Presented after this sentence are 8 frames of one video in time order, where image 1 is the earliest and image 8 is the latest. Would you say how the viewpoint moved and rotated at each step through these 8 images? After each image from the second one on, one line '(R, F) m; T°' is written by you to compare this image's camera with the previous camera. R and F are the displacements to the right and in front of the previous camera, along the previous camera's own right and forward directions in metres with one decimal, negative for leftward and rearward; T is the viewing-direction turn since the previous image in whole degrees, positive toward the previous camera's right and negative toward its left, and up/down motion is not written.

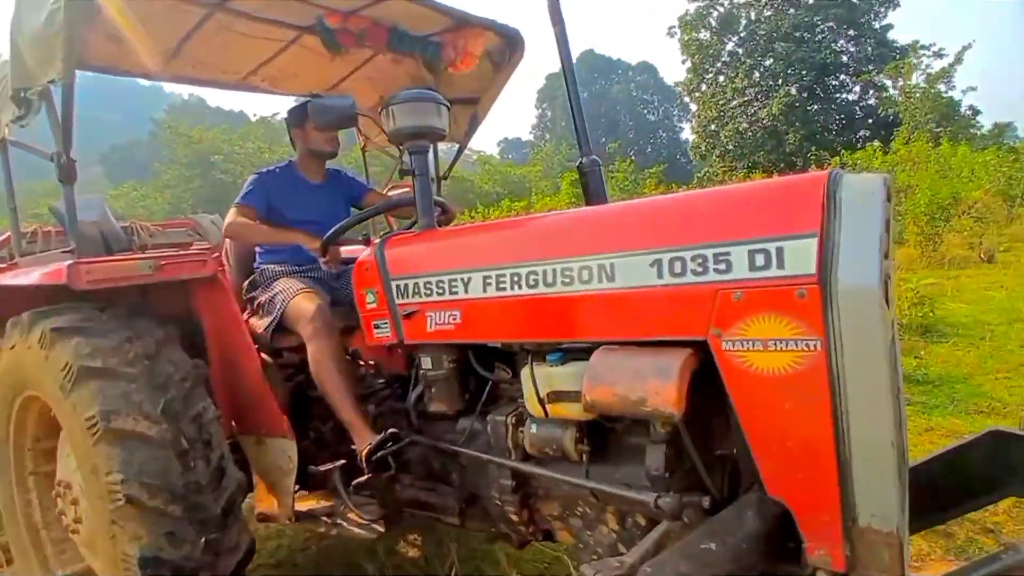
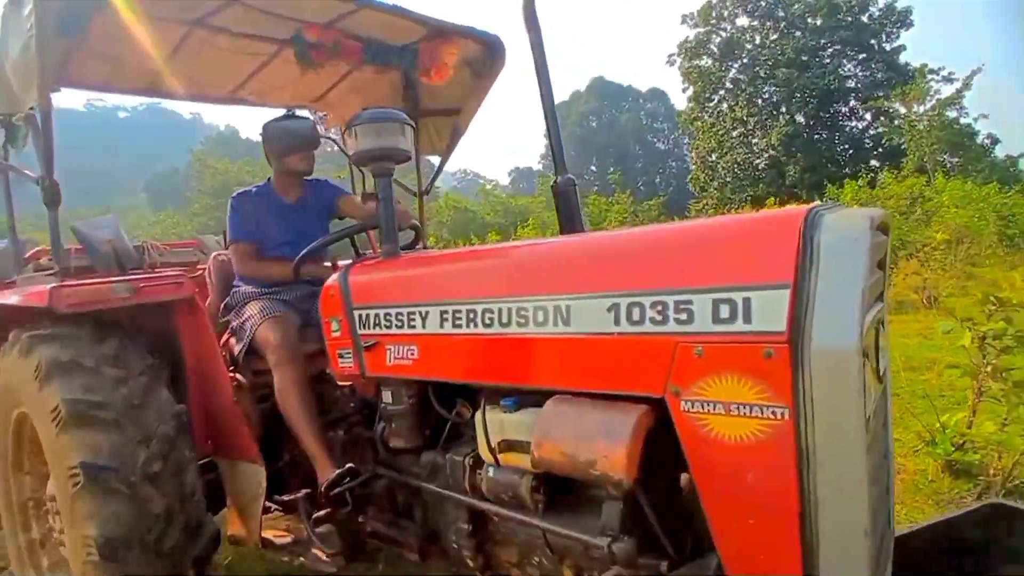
(+0.3, +0.2) m; -6°
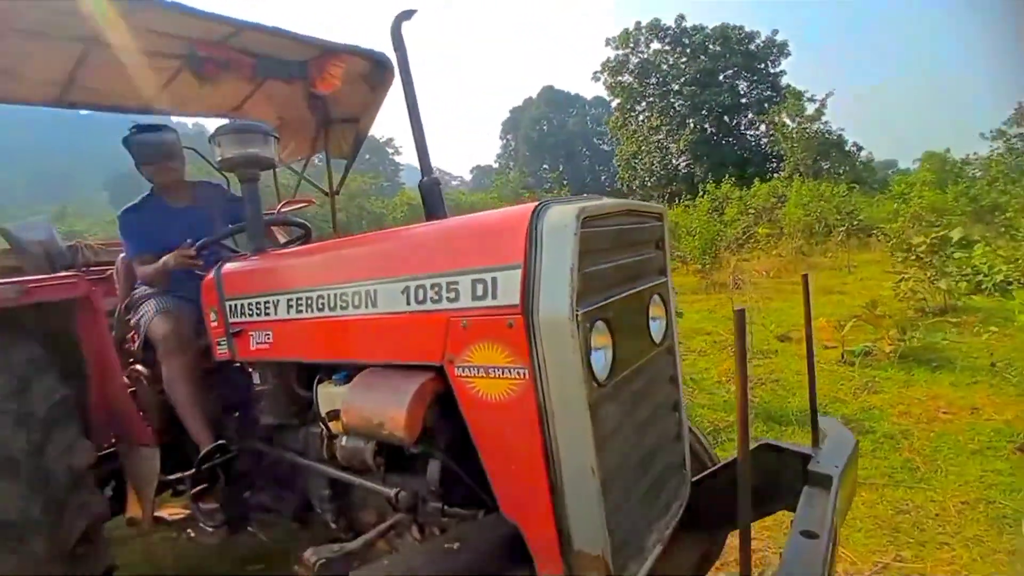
(+0.5, -0.3) m; -1°
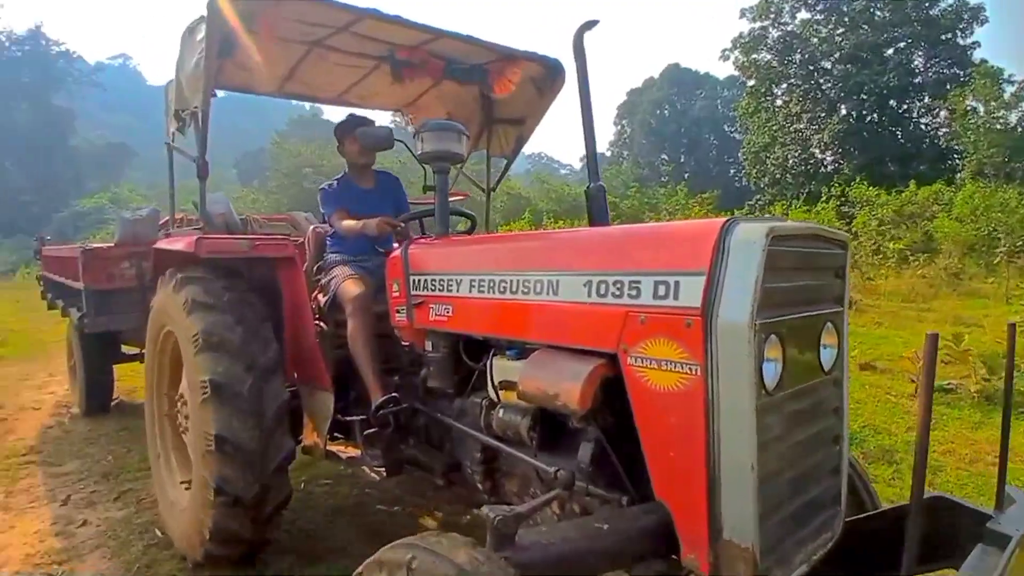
(-0.2, -0.2) m; -6°
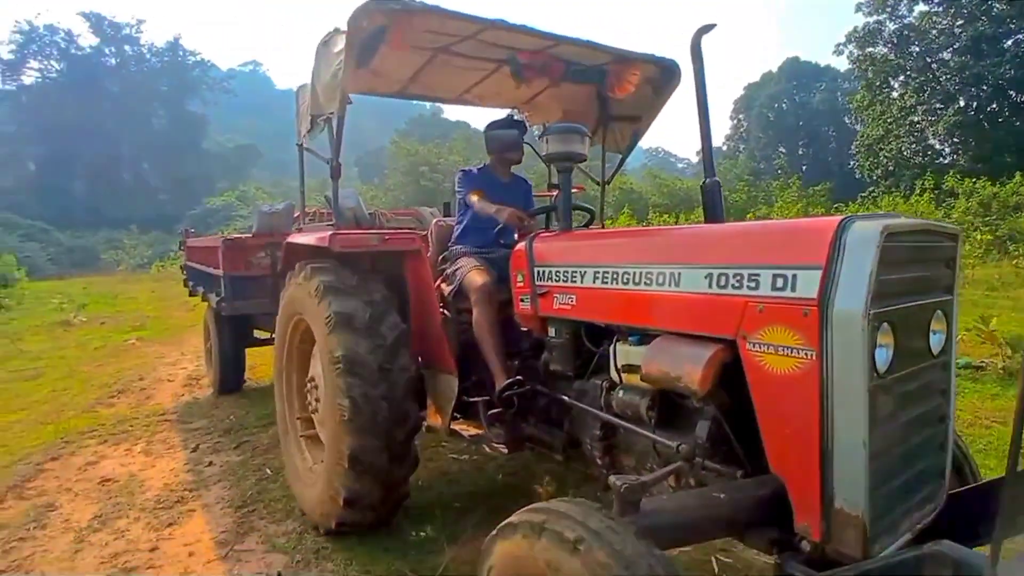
(-0.1, -0.2) m; -6°
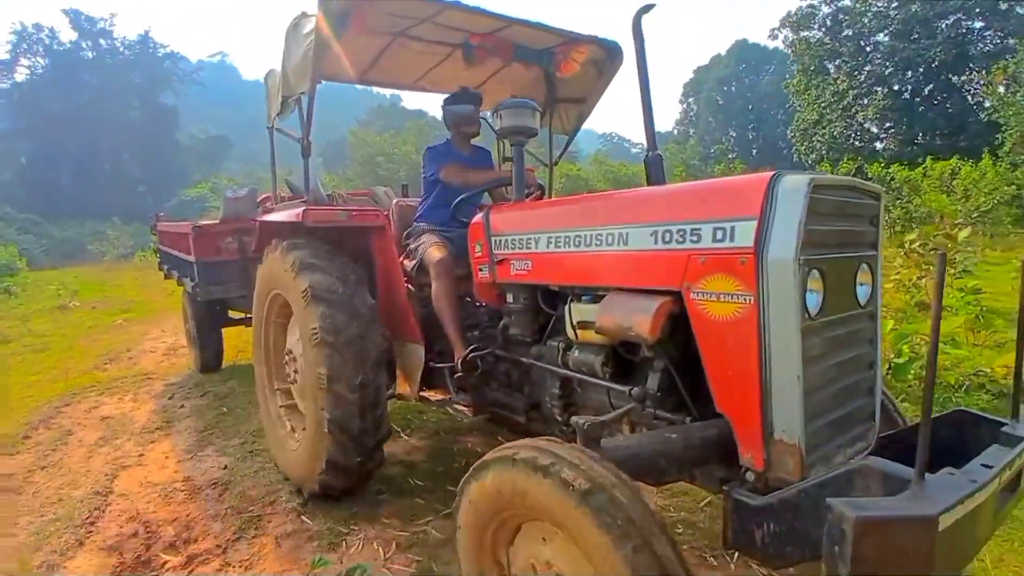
(0.0, -0.1) m; +3°
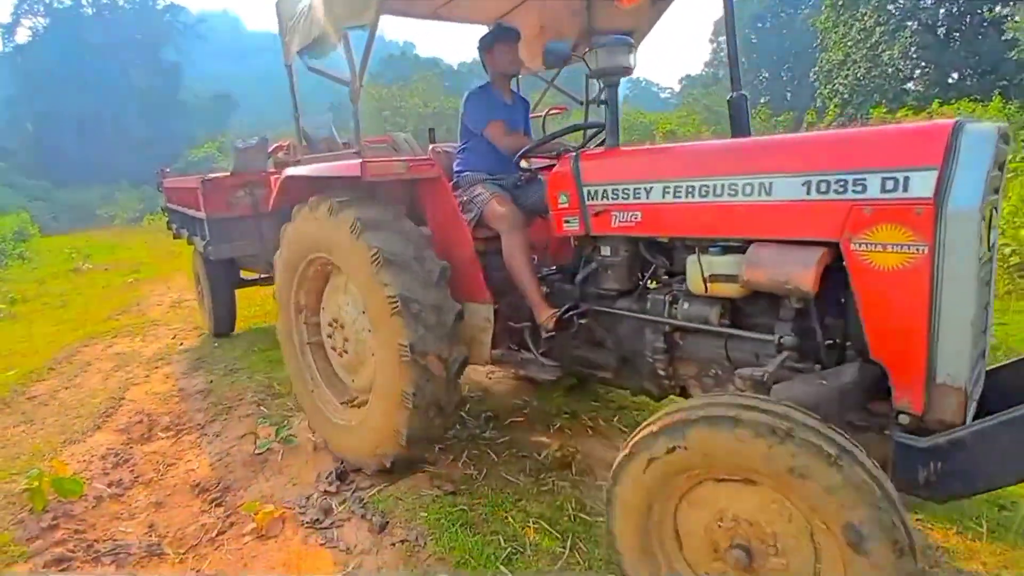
(-0.6, +0.1) m; +6°
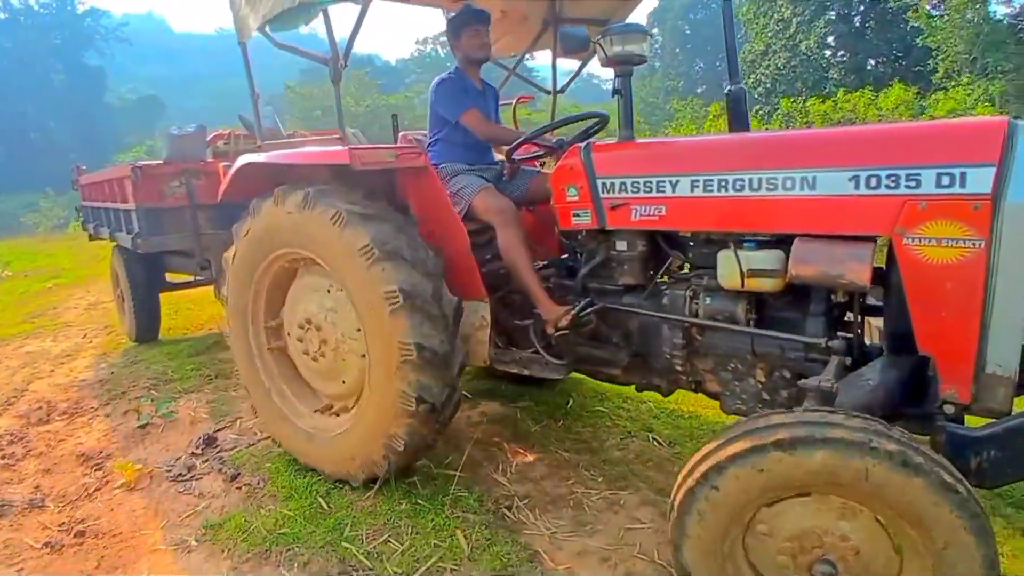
(-0.5, +0.2) m; +9°
